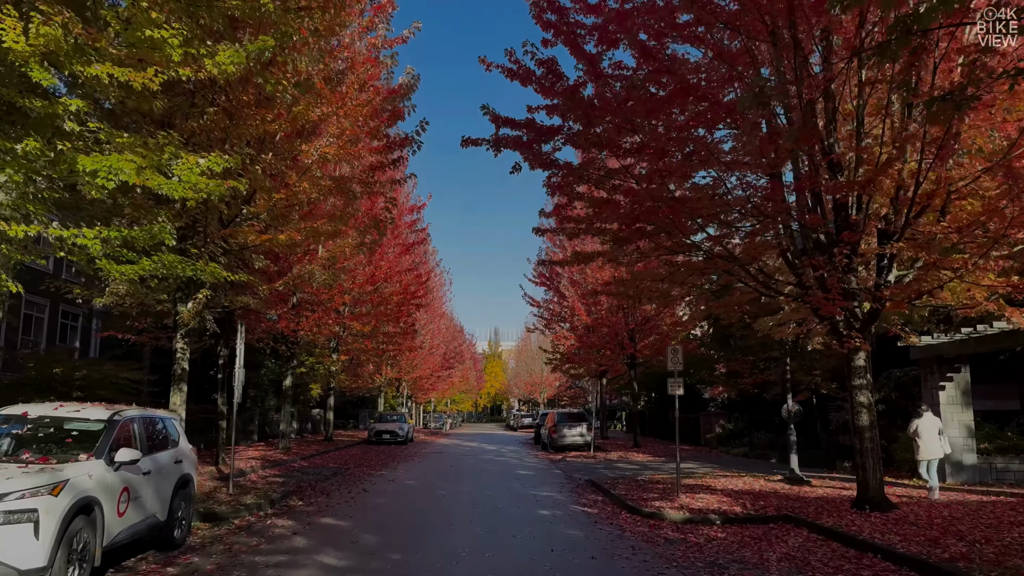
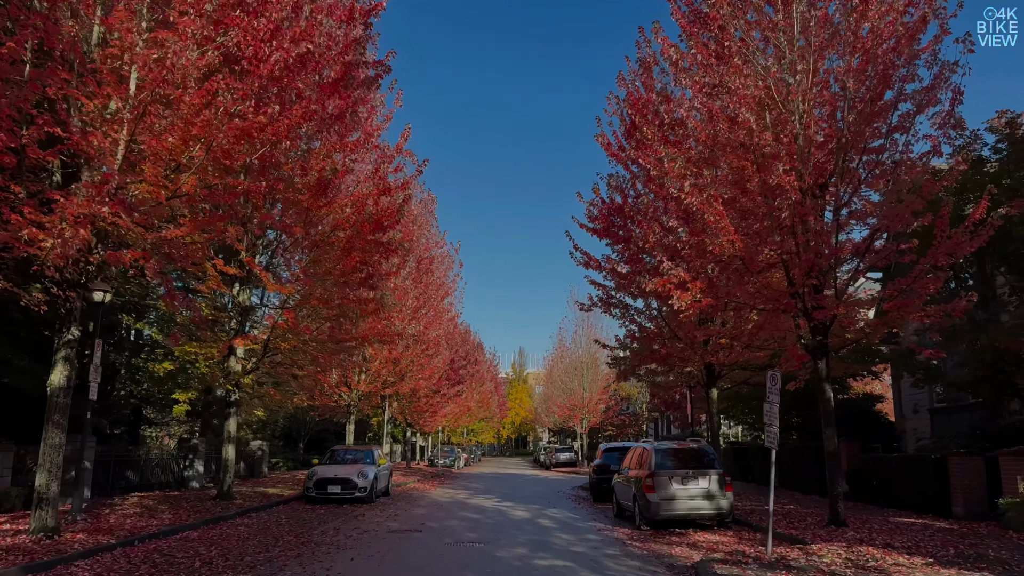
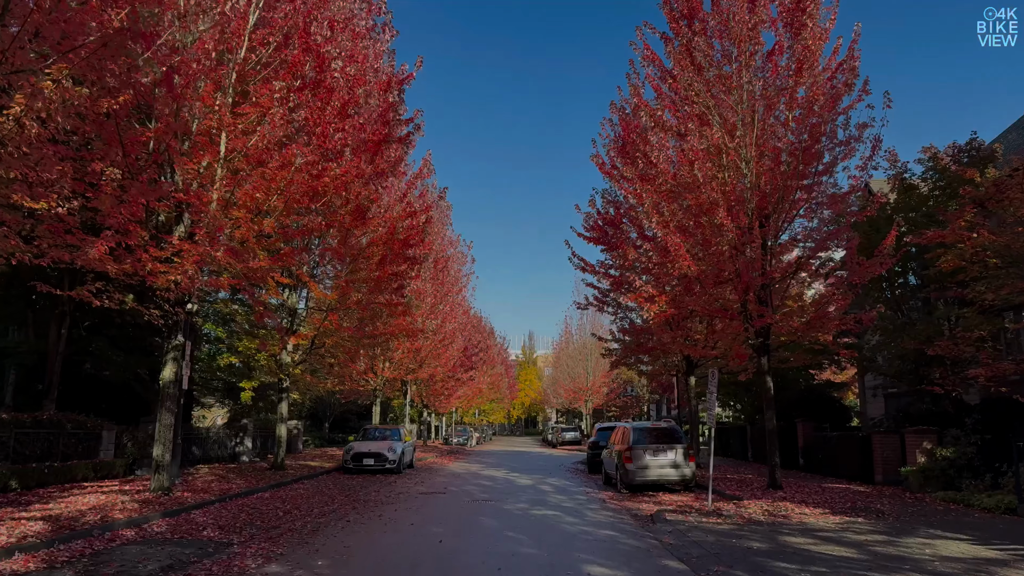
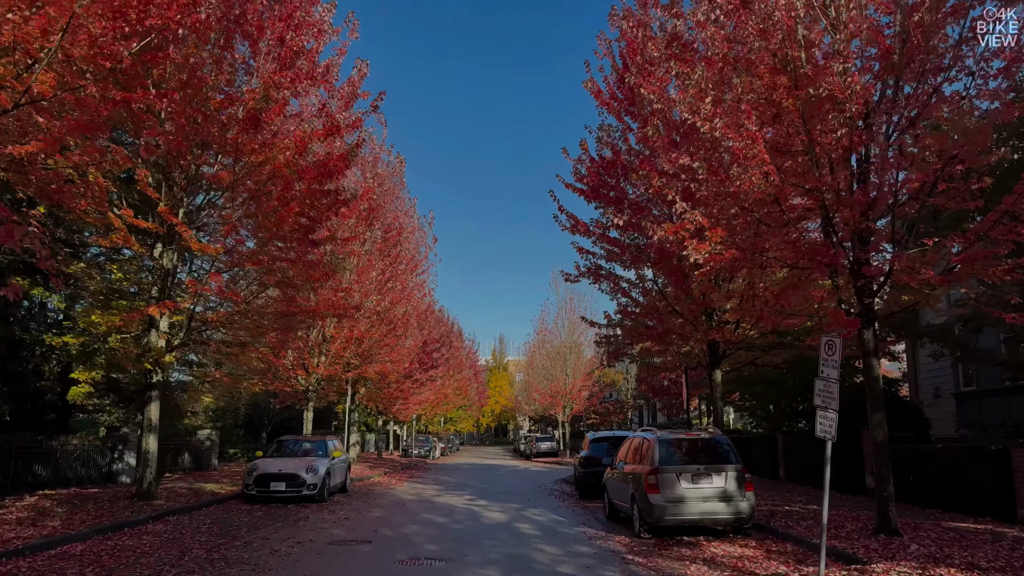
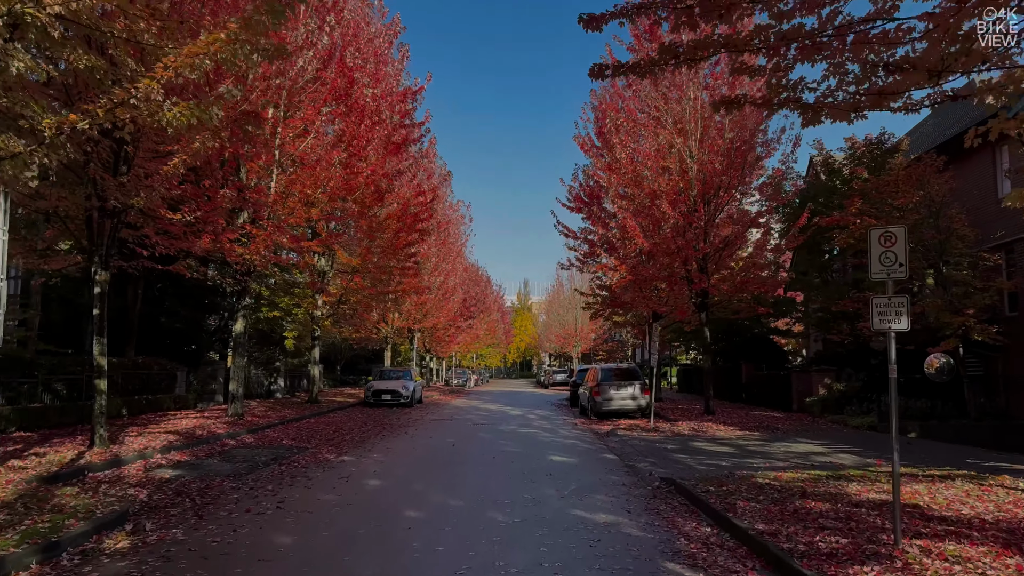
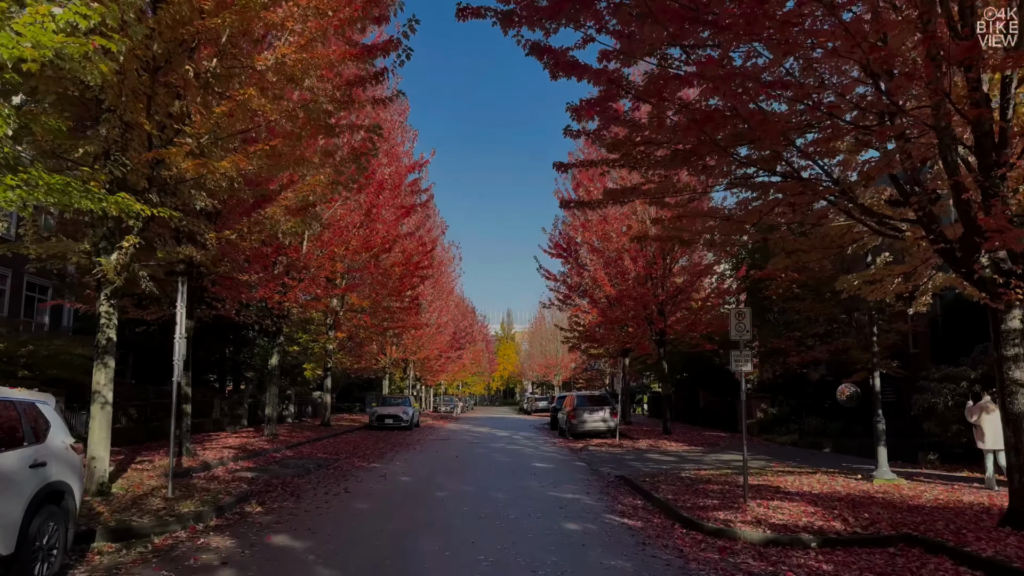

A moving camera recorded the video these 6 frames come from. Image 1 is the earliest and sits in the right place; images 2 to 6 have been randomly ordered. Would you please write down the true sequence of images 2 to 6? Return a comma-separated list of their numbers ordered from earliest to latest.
6, 5, 3, 2, 4
